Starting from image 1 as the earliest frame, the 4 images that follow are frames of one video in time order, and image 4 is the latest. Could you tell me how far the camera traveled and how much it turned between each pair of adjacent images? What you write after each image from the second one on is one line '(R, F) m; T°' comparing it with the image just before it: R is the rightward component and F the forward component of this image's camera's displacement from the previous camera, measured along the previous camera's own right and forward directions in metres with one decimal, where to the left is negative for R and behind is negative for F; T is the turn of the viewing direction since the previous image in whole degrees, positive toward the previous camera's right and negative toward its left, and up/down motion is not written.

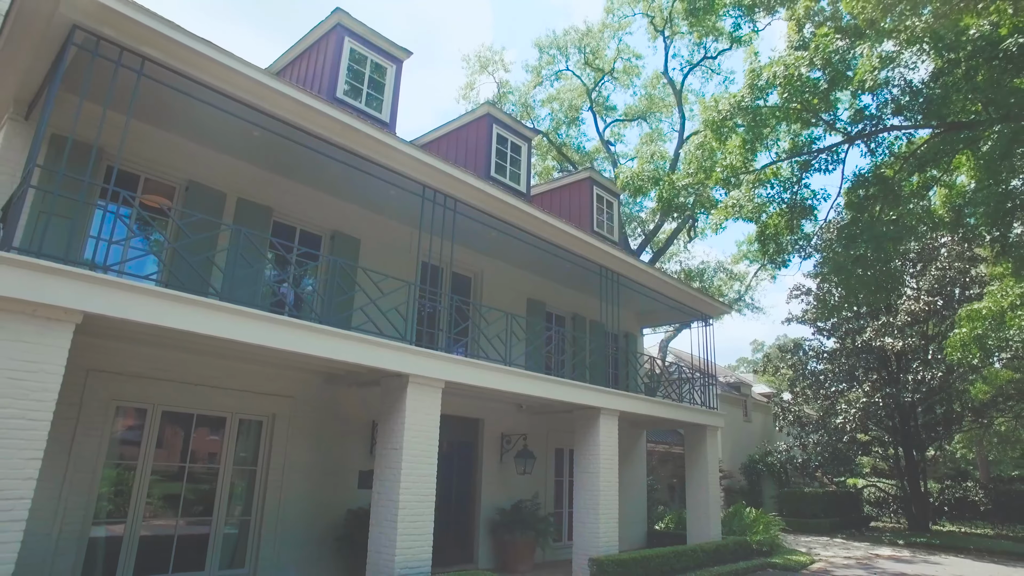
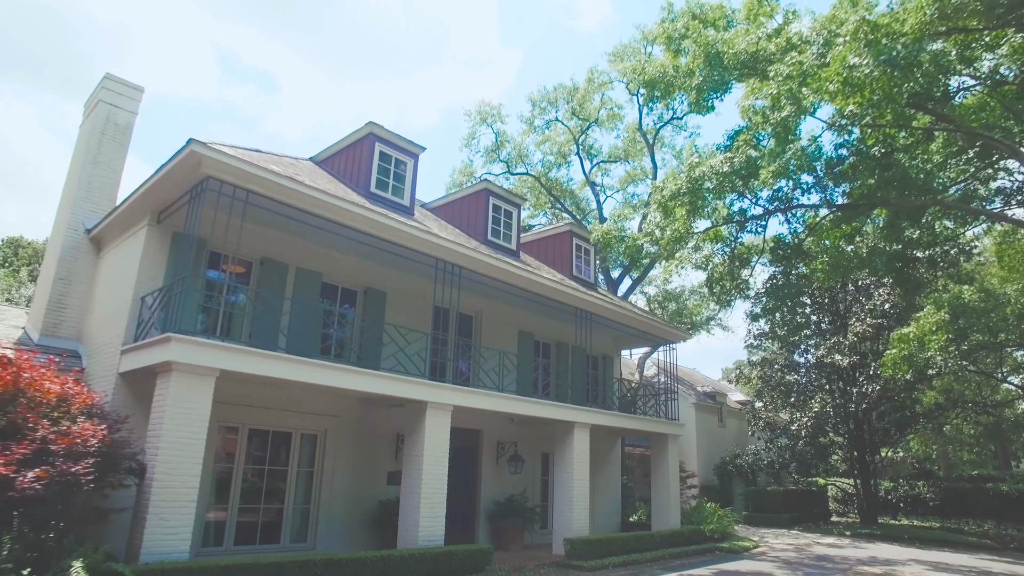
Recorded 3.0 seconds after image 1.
(+0.2, -2.8) m; 0°
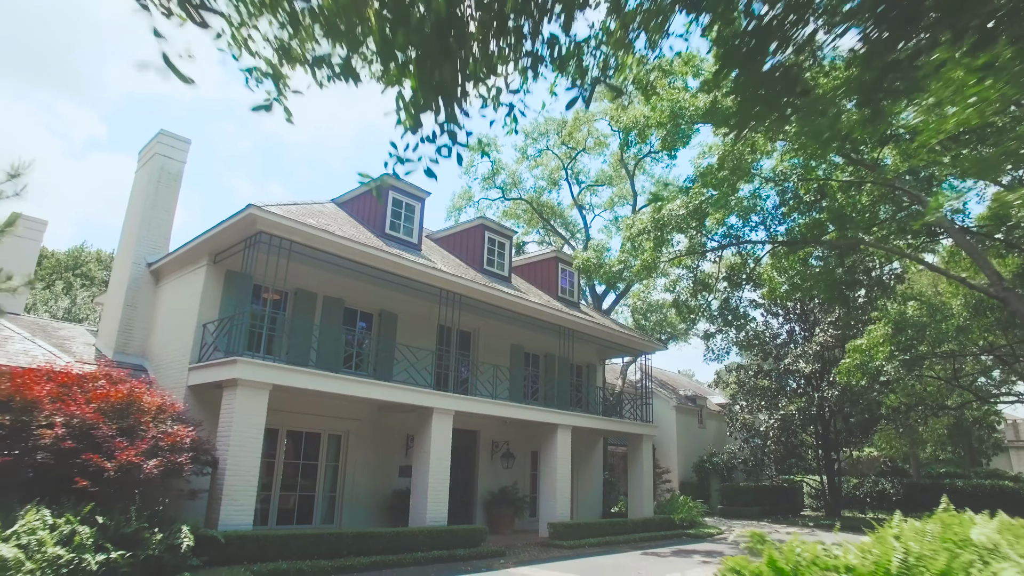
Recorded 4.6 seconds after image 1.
(+0.2, -2.2) m; 0°
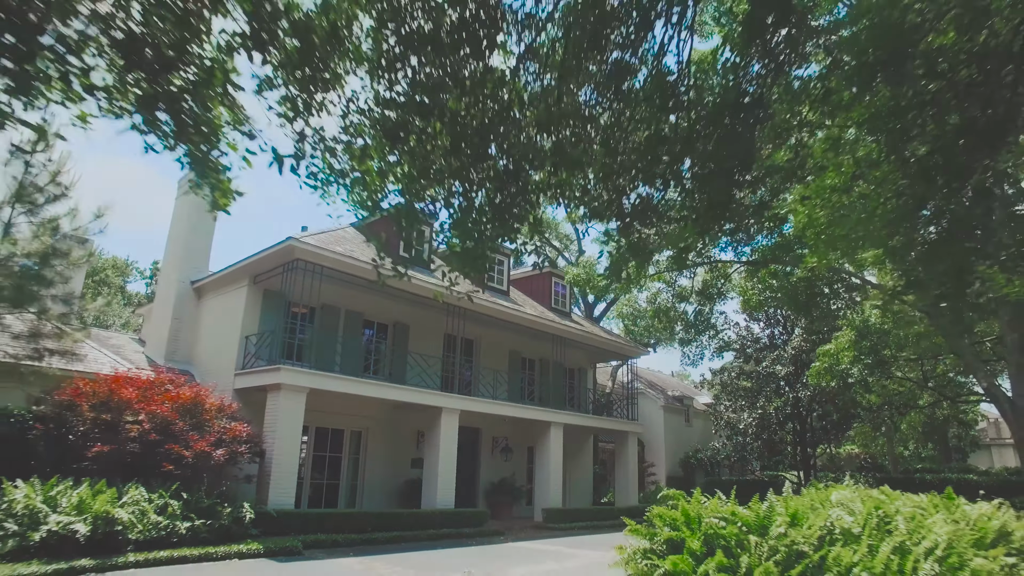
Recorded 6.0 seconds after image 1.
(0.0, -1.9) m; 0°
